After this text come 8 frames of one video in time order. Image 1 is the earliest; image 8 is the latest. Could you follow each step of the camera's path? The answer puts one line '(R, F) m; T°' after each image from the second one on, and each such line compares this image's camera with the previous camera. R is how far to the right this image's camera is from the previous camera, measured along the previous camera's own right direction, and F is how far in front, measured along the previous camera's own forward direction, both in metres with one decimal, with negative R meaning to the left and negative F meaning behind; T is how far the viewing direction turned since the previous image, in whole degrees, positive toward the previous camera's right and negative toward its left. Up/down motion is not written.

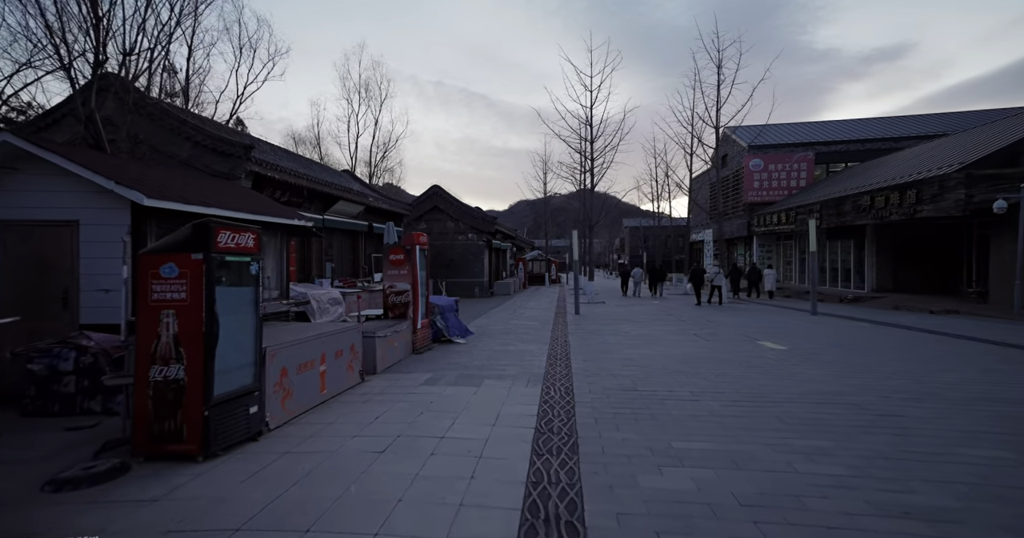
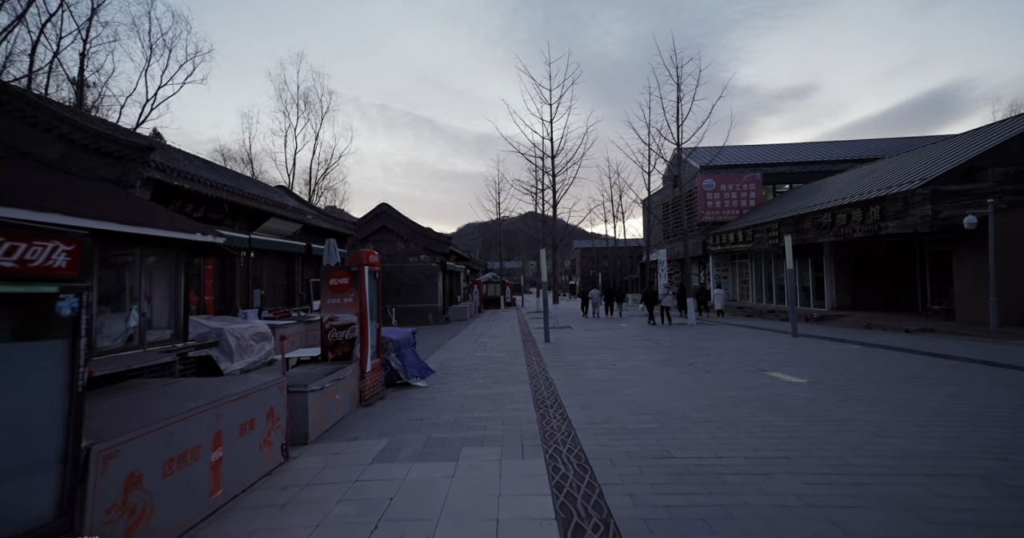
(-0.4, +1.5) m; +6°
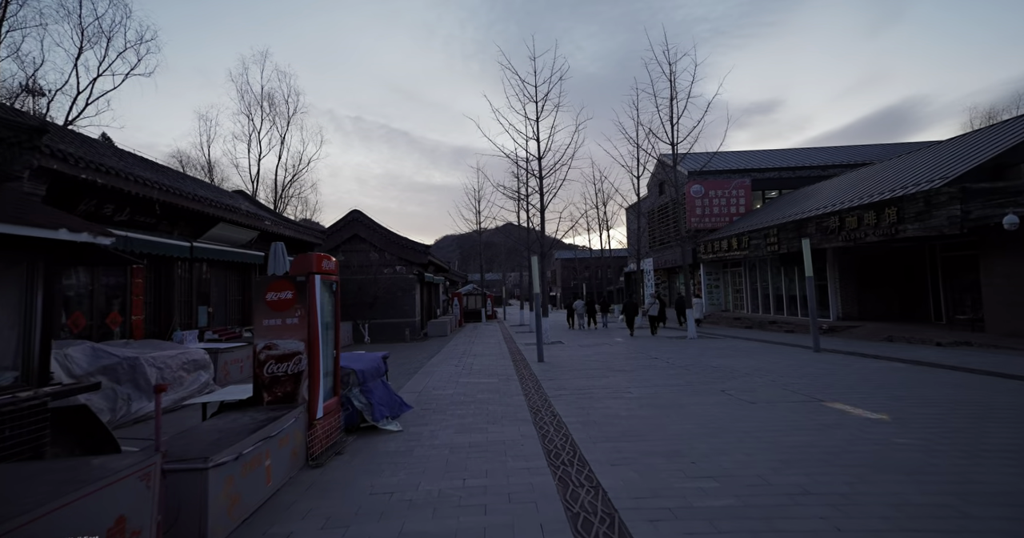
(-0.2, +1.6) m; +3°
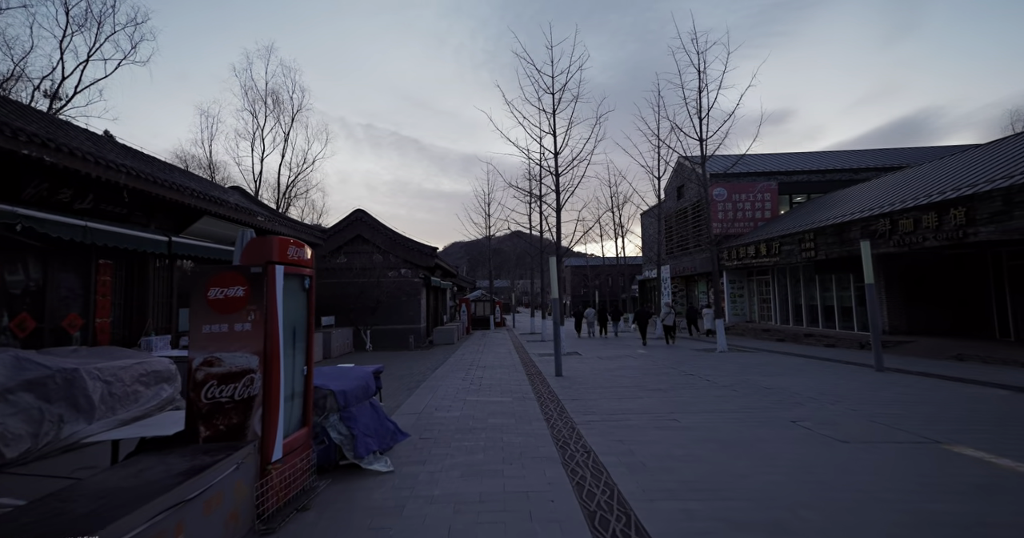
(-0.2, +1.4) m; -1°
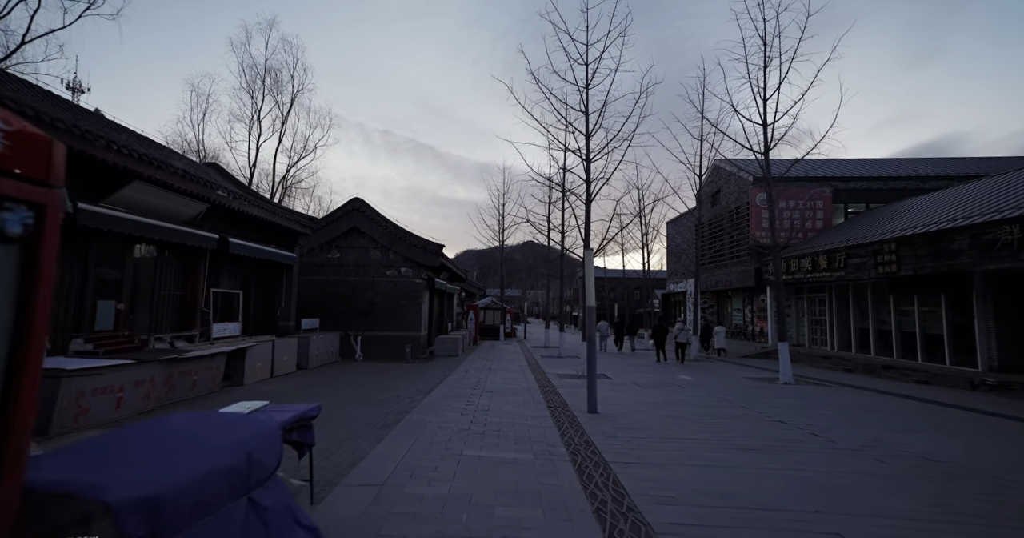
(-0.2, +2.9) m; -1°
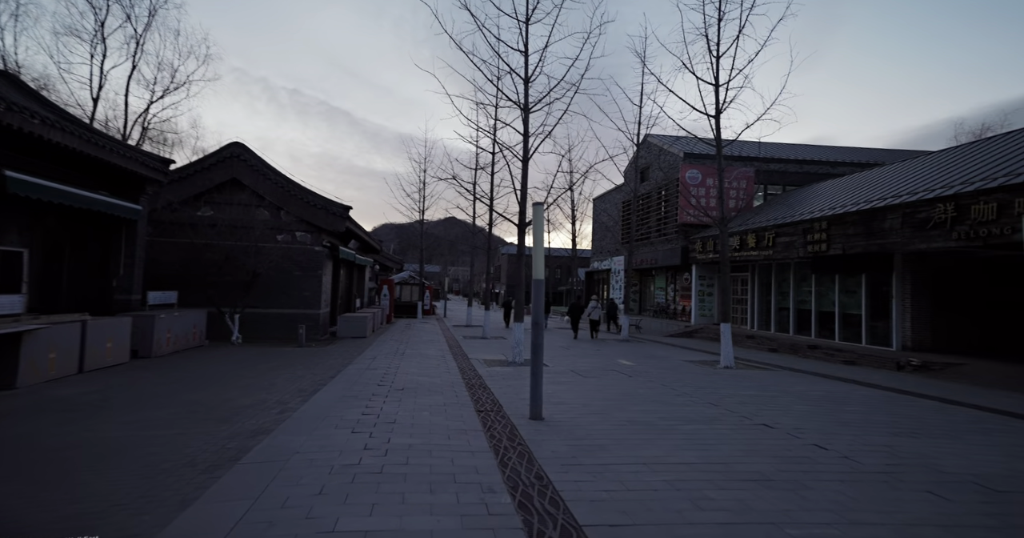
(0.0, +2.2) m; +10°
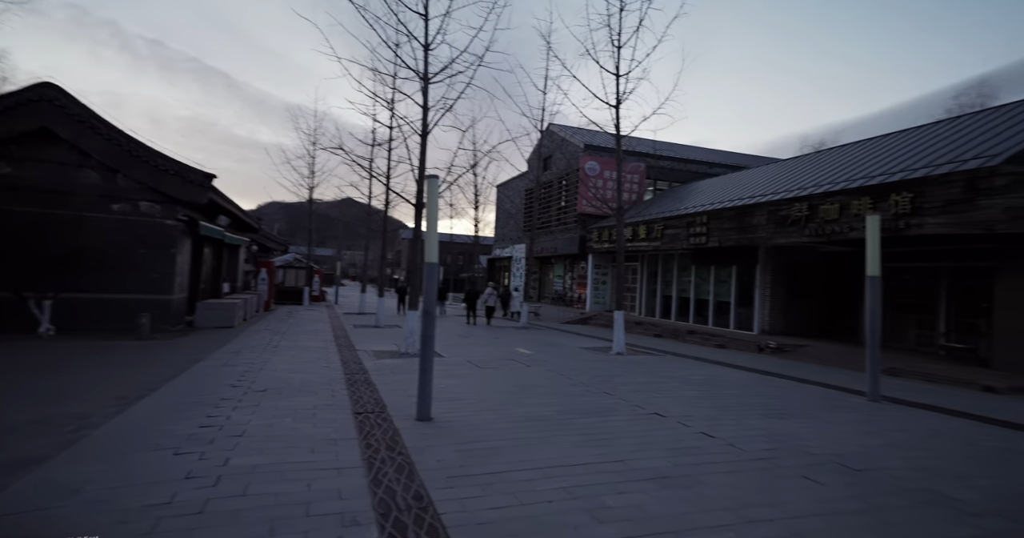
(+0.2, +0.6) m; +12°
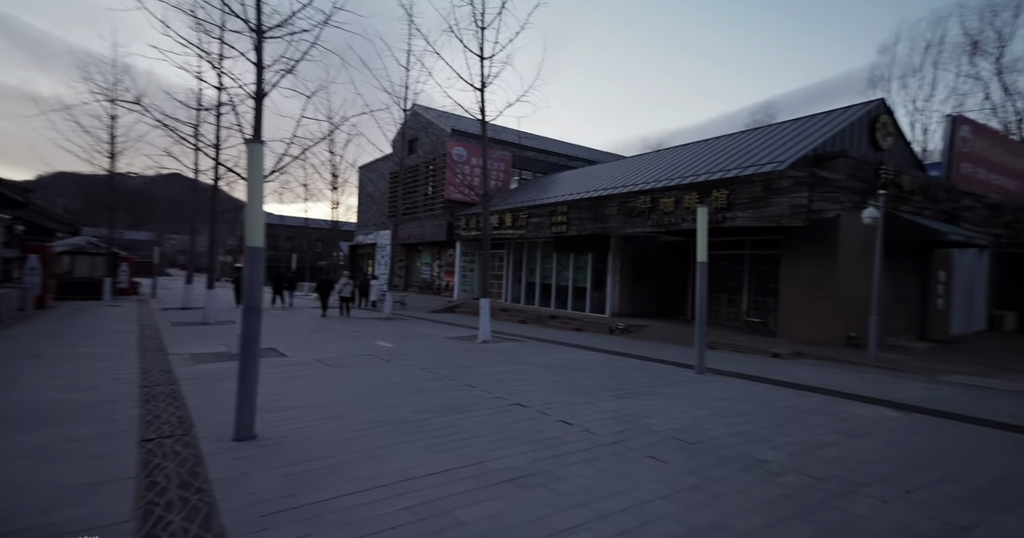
(+0.2, +0.5) m; +16°
